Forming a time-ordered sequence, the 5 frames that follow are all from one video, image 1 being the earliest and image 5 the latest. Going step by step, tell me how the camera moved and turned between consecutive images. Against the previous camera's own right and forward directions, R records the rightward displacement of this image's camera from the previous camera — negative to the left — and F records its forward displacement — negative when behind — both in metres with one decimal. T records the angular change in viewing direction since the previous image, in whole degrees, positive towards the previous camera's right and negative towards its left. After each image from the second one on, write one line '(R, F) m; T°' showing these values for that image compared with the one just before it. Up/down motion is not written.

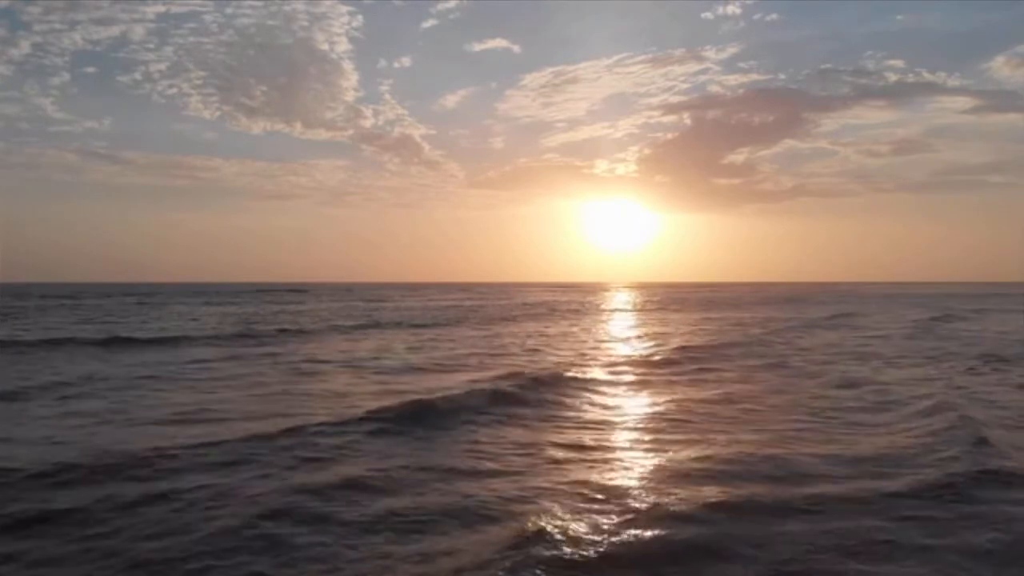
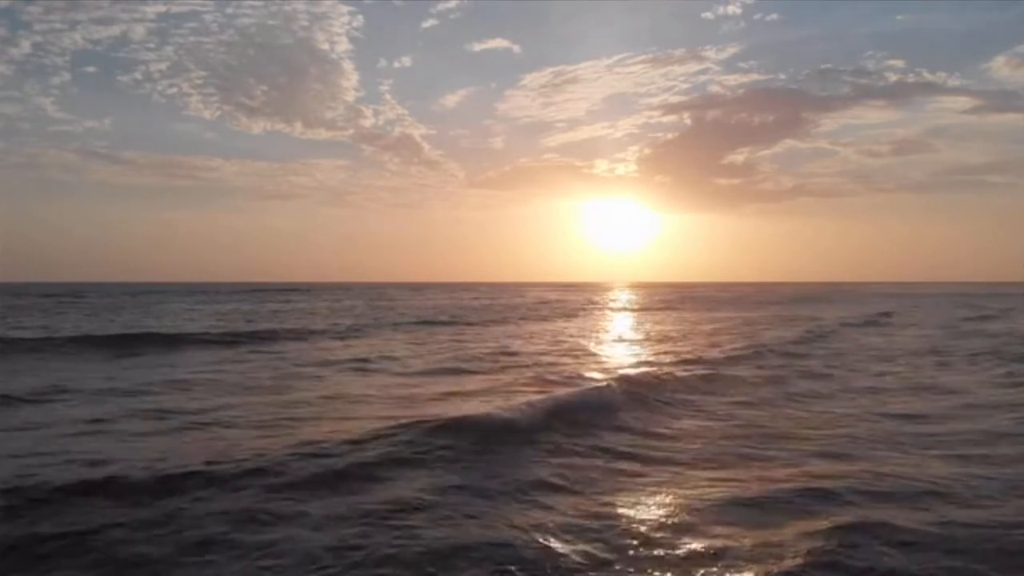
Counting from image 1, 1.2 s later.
(-1.0, -0.1) m; 0°
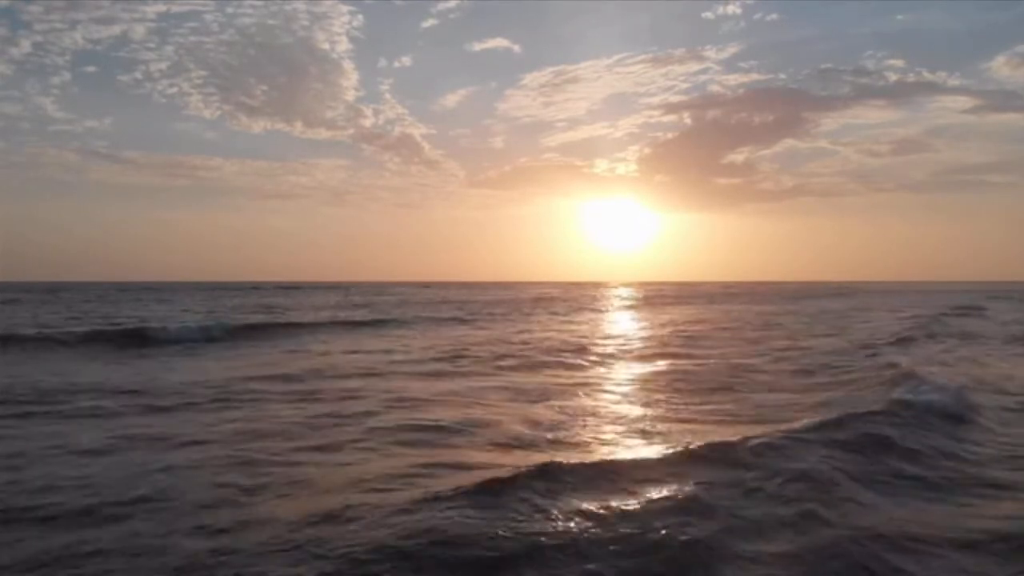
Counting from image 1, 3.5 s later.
(-0.2, +0.9) m; 0°
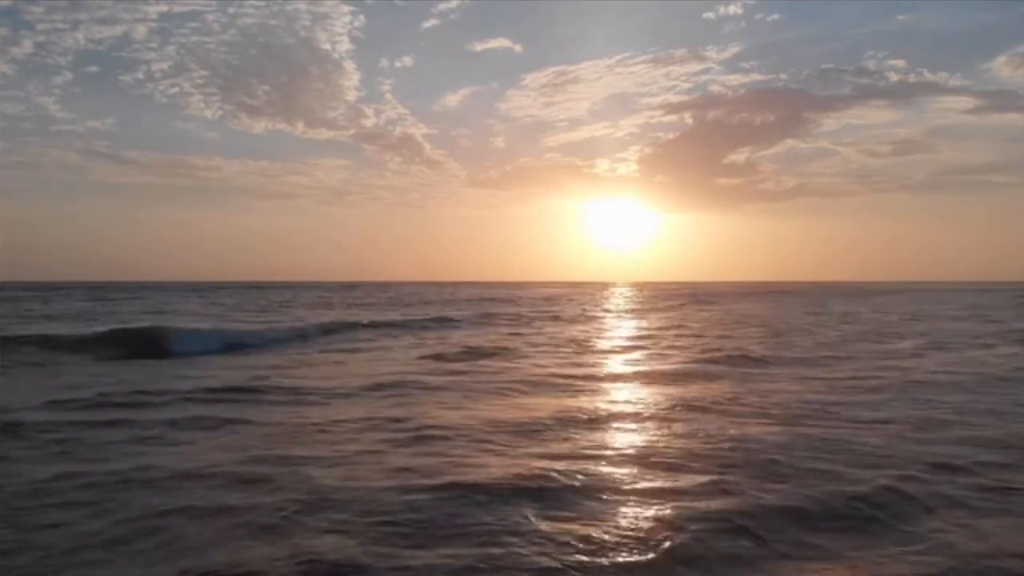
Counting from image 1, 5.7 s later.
(-0.1, +2.0) m; 0°
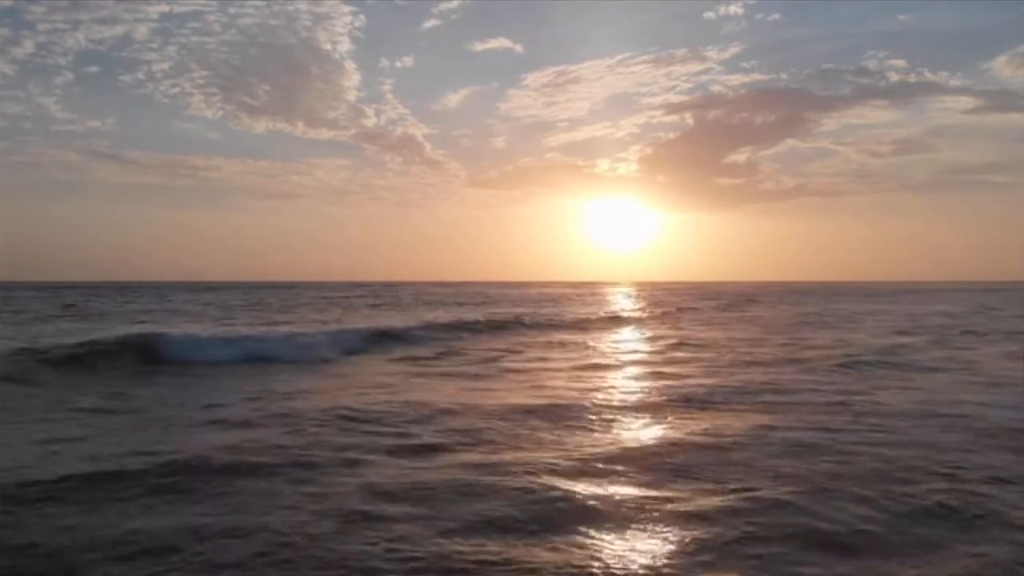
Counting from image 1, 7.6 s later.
(-0.8, +0.7) m; 0°
